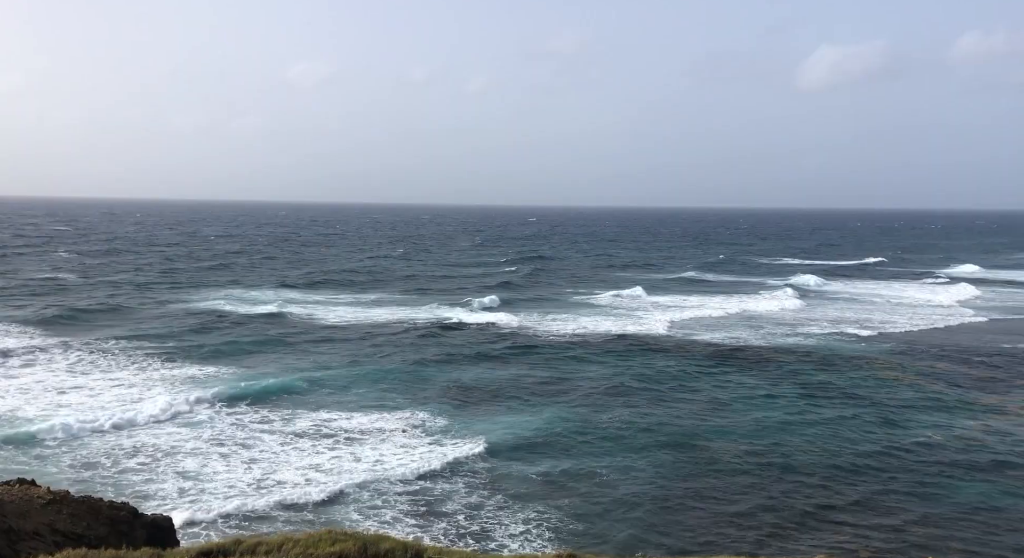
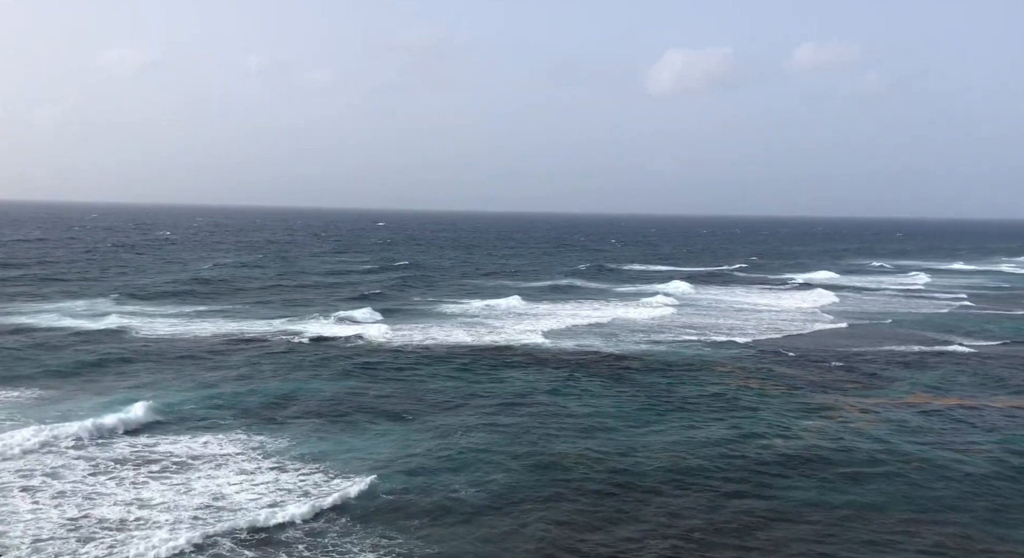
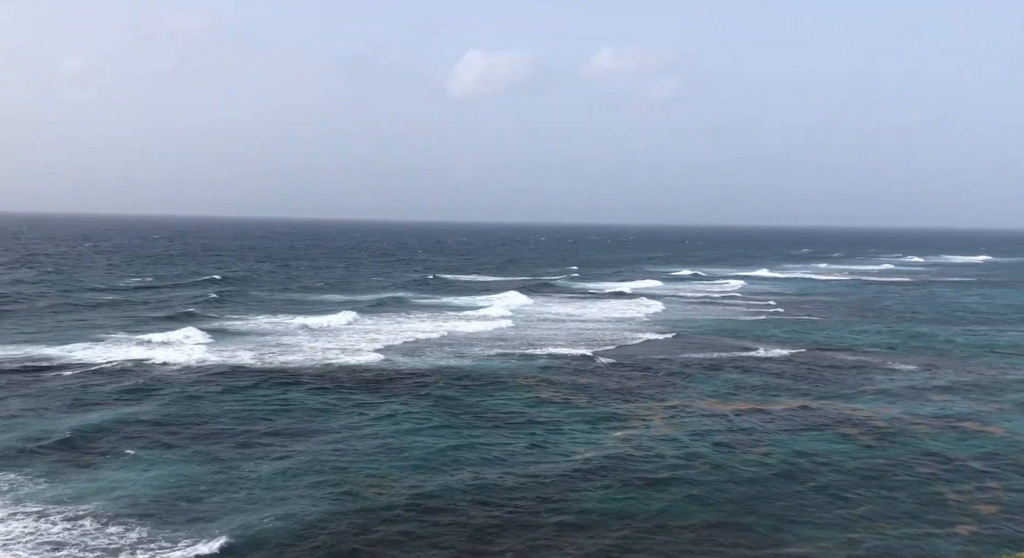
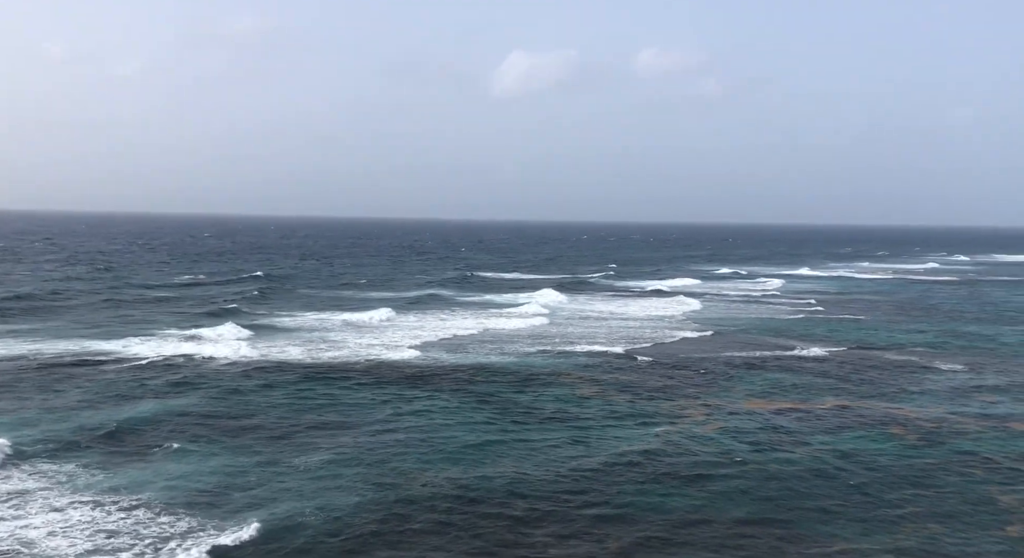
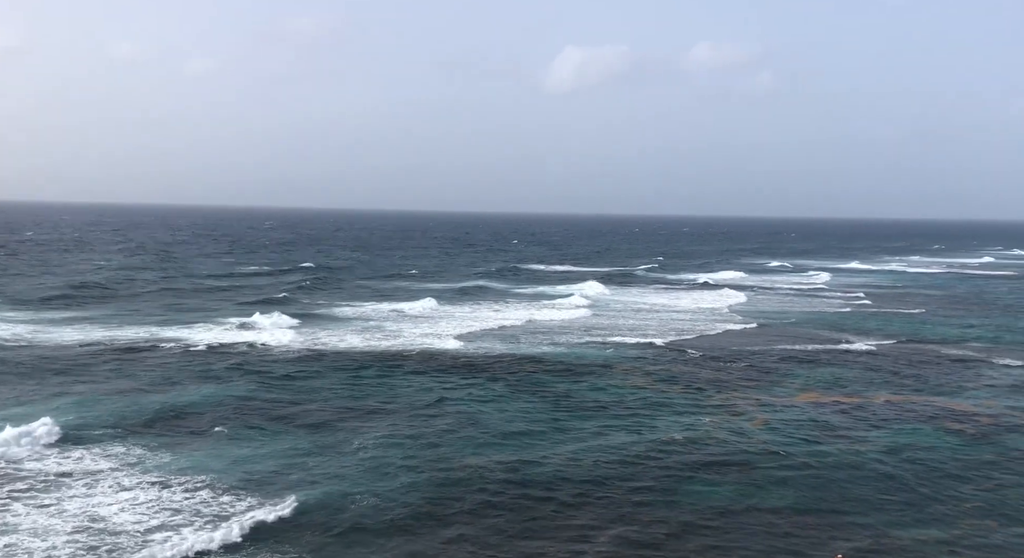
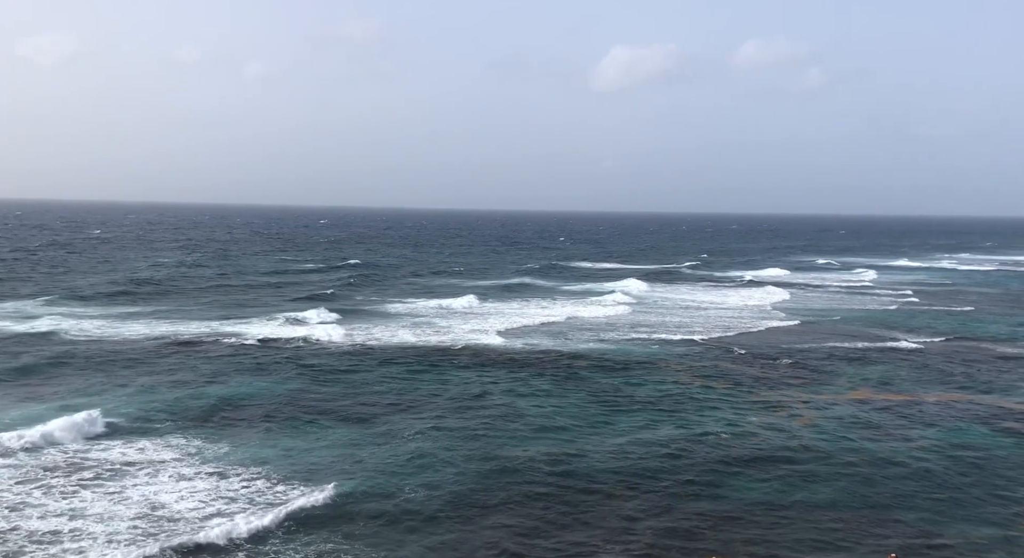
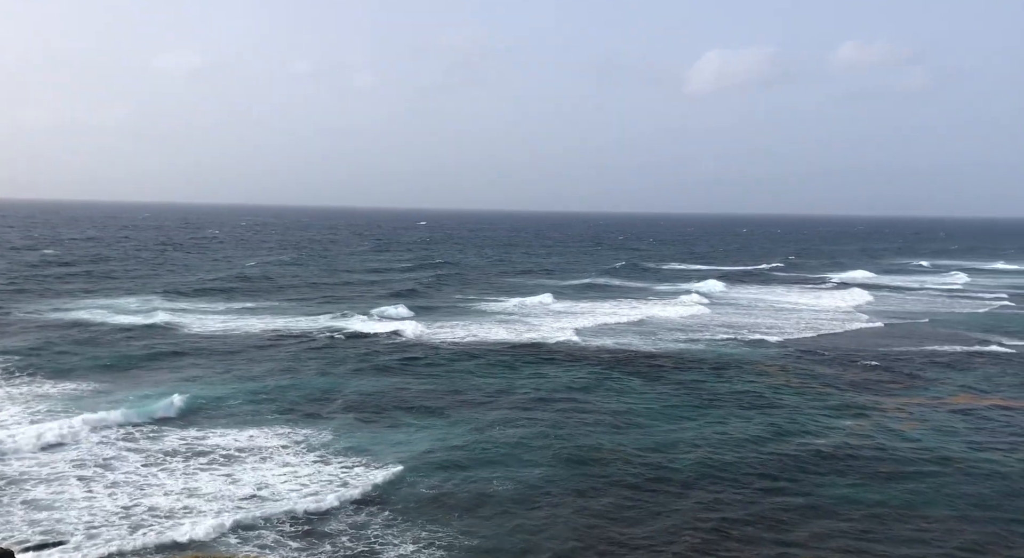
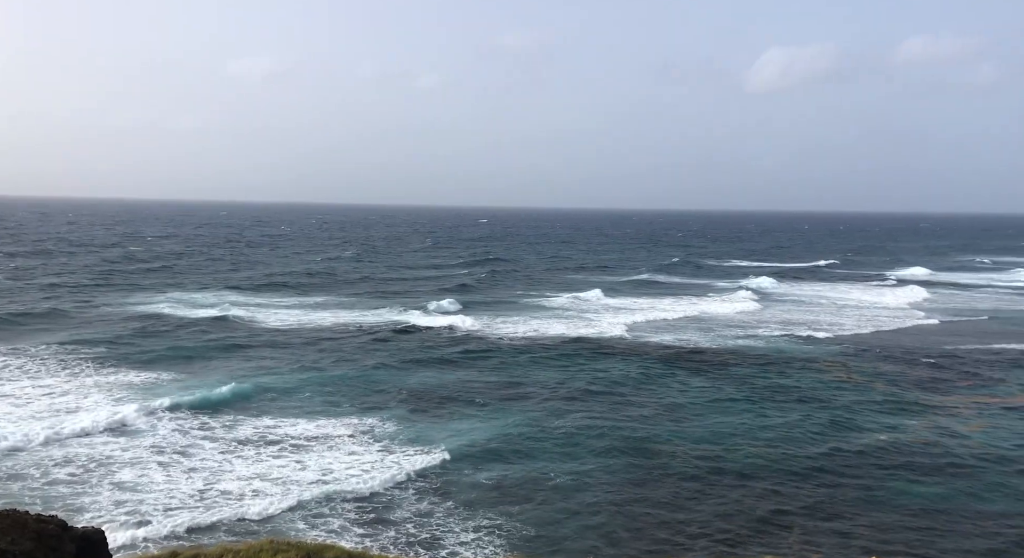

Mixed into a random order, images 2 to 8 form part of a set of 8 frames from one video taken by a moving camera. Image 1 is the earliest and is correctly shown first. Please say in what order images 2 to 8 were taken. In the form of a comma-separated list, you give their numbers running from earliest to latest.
8, 7, 2, 6, 5, 4, 3
